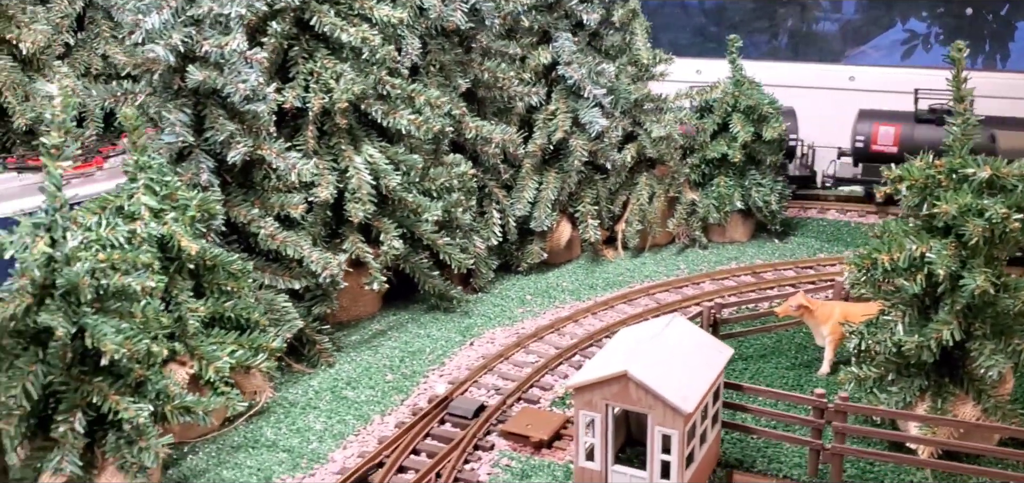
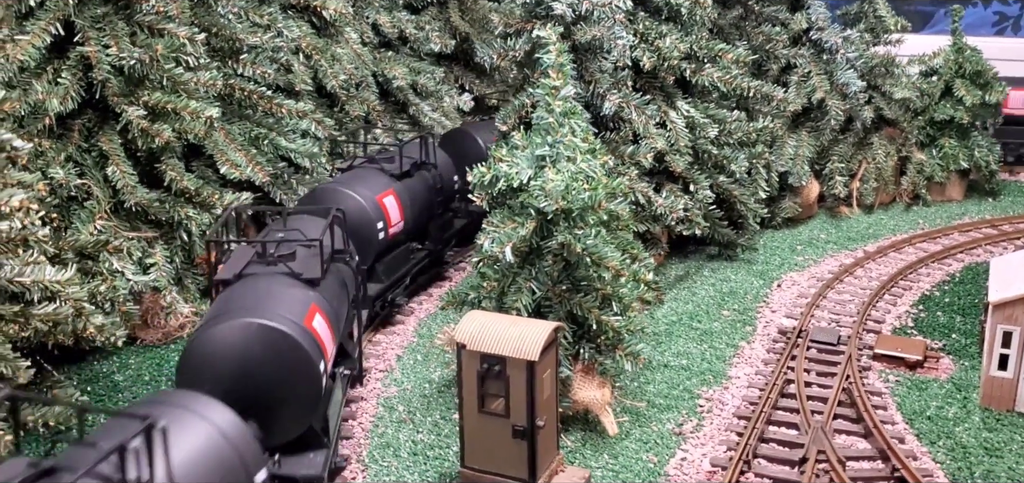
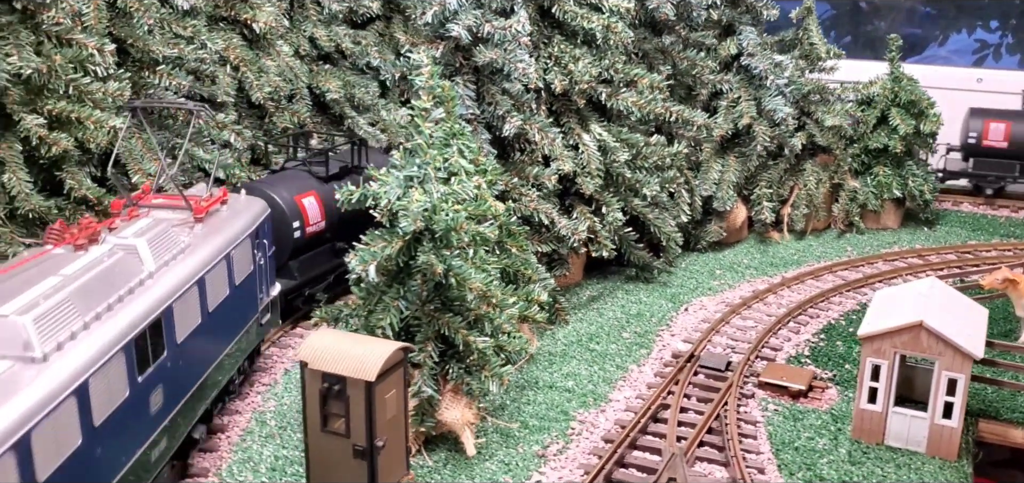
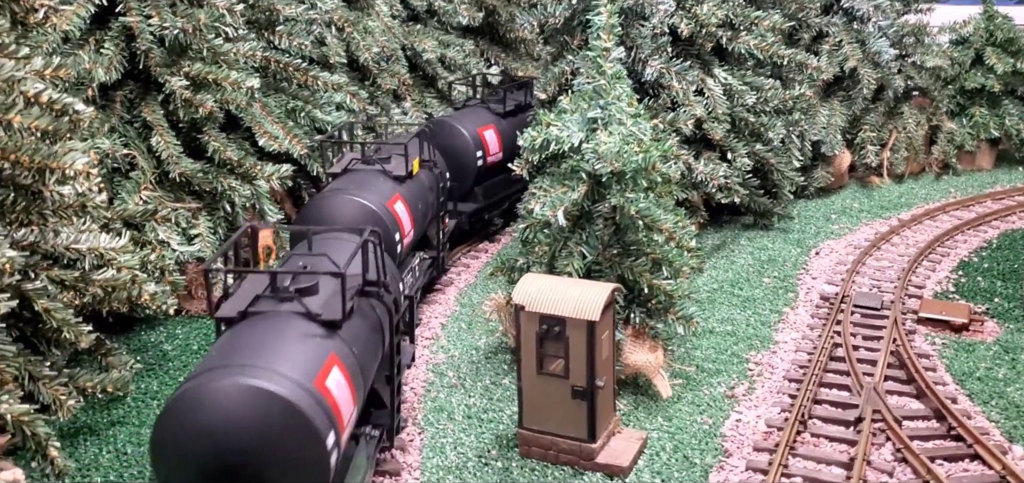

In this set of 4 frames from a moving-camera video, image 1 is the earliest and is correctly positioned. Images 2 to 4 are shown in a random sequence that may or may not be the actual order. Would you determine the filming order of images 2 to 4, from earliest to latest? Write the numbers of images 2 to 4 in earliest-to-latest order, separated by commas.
3, 2, 4
